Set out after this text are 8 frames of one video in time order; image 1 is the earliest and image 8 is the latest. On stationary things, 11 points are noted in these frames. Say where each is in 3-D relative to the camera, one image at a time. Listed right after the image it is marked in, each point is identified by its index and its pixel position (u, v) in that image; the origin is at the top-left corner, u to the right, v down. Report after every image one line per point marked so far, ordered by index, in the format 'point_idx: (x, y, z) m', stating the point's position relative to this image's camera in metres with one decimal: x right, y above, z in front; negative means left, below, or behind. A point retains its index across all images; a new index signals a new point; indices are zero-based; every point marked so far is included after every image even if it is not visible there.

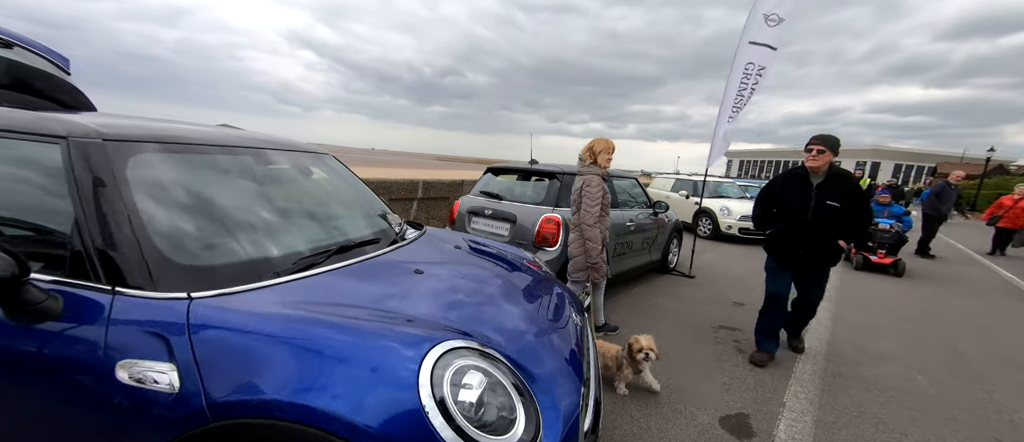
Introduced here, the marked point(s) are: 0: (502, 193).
0: (-0.1, +0.3, +4.3) m
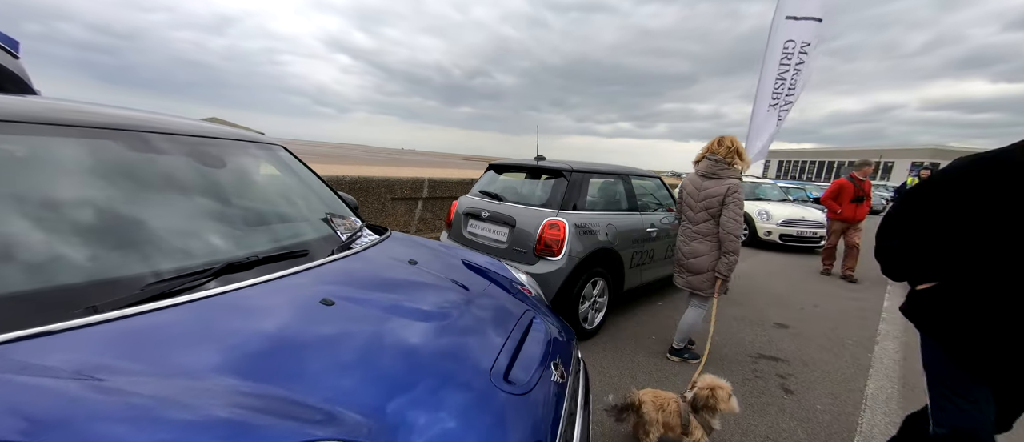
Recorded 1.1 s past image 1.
0: (-0.1, +0.3, +3.8) m
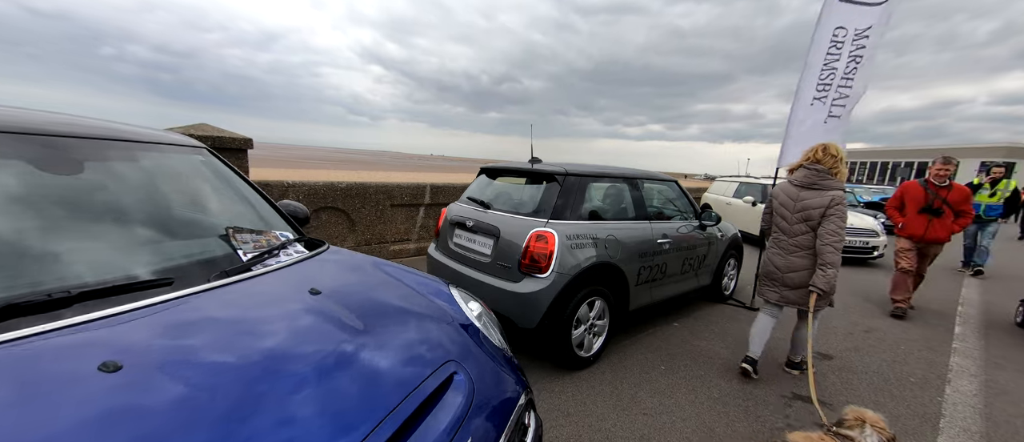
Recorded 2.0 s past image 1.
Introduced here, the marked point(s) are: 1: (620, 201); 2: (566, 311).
0: (-0.2, +0.2, +3.4) m
1: (+1.0, +0.2, +3.5) m
2: (+0.4, -0.7, +2.8) m
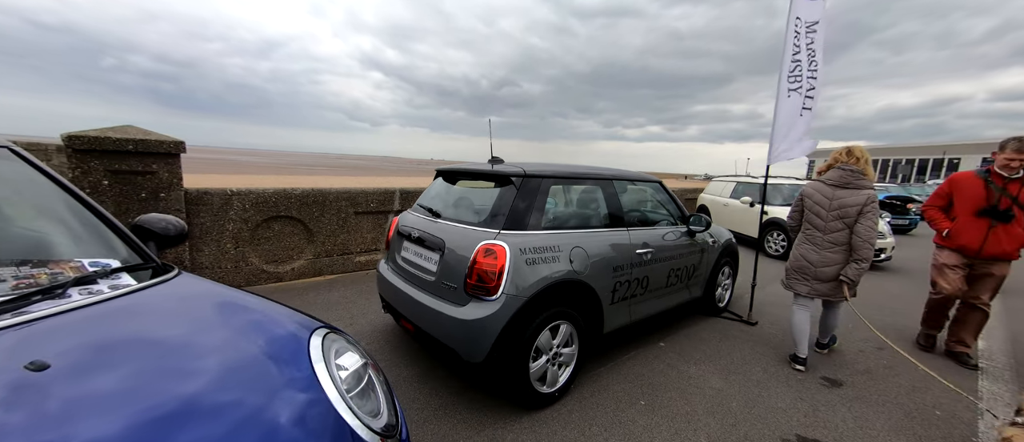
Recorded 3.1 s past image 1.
0: (-0.5, +0.1, +3.0) m
1: (+0.7, +0.1, +3.0) m
2: (+0.1, -0.7, +2.3) m
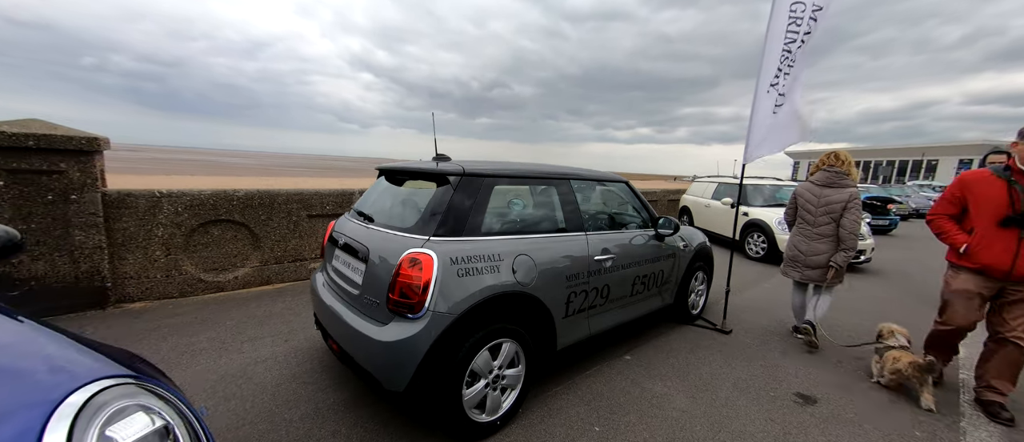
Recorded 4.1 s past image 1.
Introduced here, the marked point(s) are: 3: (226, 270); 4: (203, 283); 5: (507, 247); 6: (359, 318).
0: (-0.9, +0.1, +2.7) m
1: (+0.3, +0.1, +2.7) m
2: (-0.3, -0.8, +2.0) m
3: (-3.2, -0.5, +4.1) m
4: (-3.3, -0.7, +4.0) m
5: (0.0, -0.2, +2.3) m
6: (-0.9, -0.6, +2.1) m
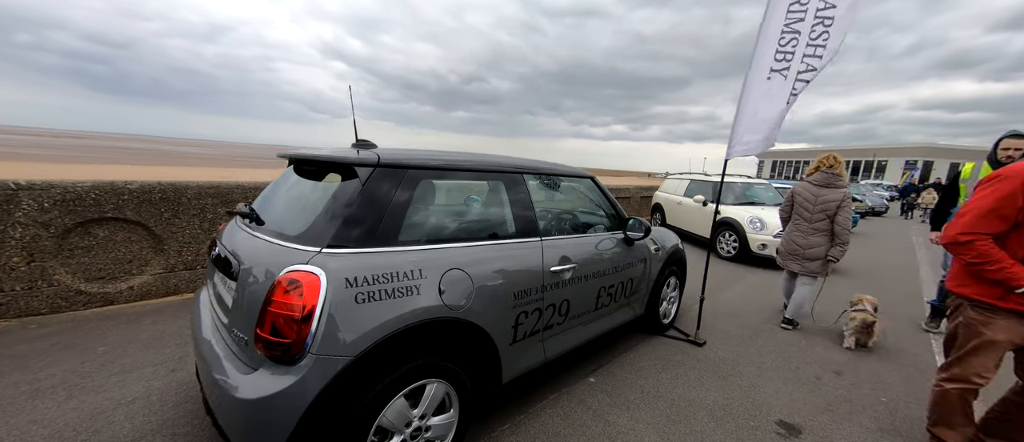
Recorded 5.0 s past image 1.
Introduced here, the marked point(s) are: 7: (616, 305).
0: (-1.3, +0.1, +2.1) m
1: (-0.1, +0.1, +2.2) m
2: (-0.6, -0.8, +1.5) m
3: (-3.6, -0.5, +3.4) m
4: (-3.7, -0.6, +3.3) m
5: (-0.4, -0.2, +1.8) m
6: (-1.2, -0.6, +1.6) m
7: (+0.8, -0.7, +3.0) m
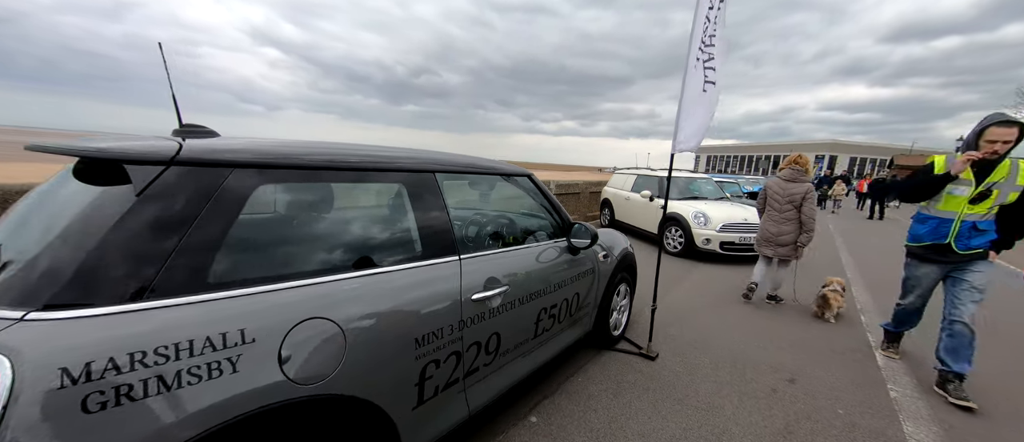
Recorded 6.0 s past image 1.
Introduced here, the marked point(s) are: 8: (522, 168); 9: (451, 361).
0: (-1.7, 0.0, +1.4) m
1: (-0.5, 0.0, +1.7) m
2: (-0.9, -0.9, +0.9) m
3: (-4.1, -0.7, +2.4) m
4: (-4.2, -0.8, +2.2) m
5: (-0.7, -0.3, +1.2) m
6: (-1.5, -0.7, +0.9) m
7: (+0.3, -0.7, +2.6) m
8: (+0.1, +0.4, +2.6) m
9: (-0.3, -0.6, +1.7) m
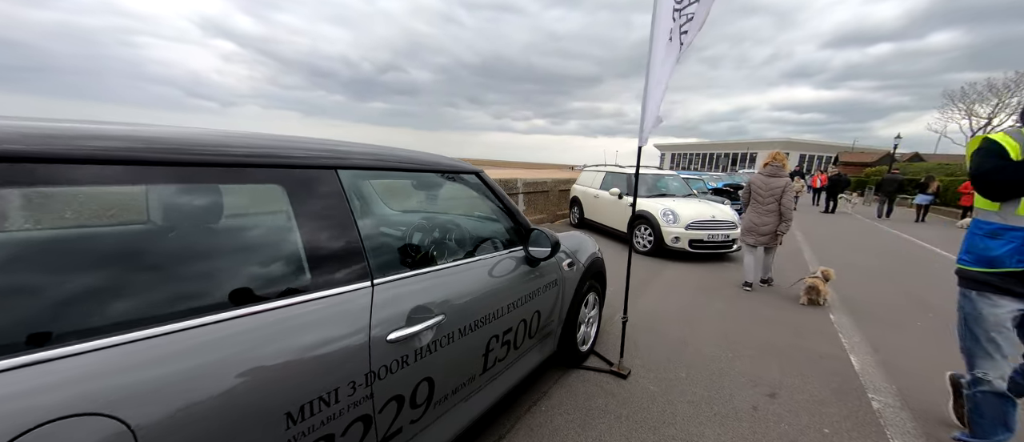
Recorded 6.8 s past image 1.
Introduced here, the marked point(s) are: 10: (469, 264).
0: (-1.9, -0.1, +0.8) m
1: (-0.8, -0.1, +1.2) m
2: (-1.1, -0.9, +0.3) m
3: (-4.4, -0.8, +1.6) m
4: (-4.5, -0.9, +1.5) m
5: (-0.9, -0.3, +0.7) m
6: (-1.7, -0.8, +0.3) m
7: (0.0, -0.8, +2.2) m
8: (-0.2, +0.3, +2.2) m
9: (-0.5, -0.7, +1.2) m
10: (-0.2, -0.2, +1.8) m
